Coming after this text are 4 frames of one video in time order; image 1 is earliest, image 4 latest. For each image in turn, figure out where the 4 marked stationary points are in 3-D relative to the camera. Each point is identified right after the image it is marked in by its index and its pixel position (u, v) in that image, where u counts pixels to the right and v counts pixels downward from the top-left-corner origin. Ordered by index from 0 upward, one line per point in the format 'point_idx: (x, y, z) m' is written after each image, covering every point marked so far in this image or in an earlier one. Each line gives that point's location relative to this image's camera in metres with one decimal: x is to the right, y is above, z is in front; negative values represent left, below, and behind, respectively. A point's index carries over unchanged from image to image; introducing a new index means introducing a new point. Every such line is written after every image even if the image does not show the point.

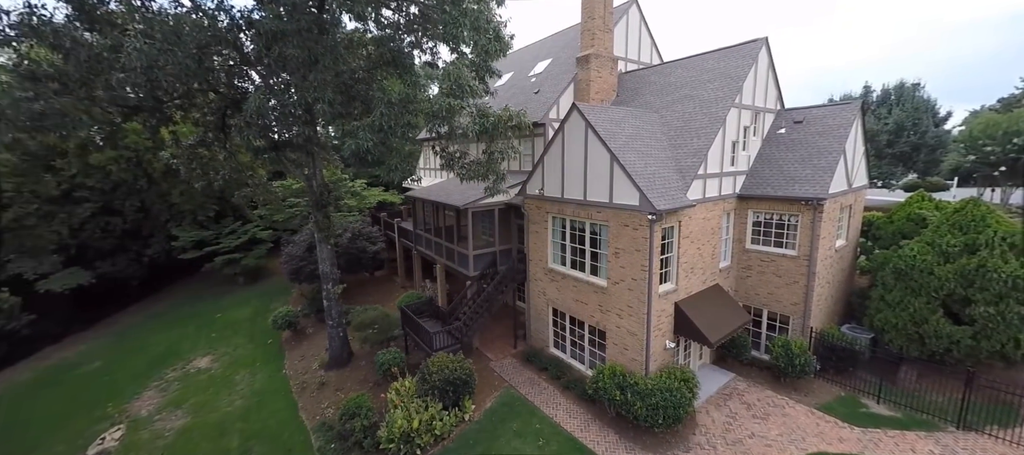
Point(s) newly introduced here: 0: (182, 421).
0: (-13.8, -8.1, +14.9) m
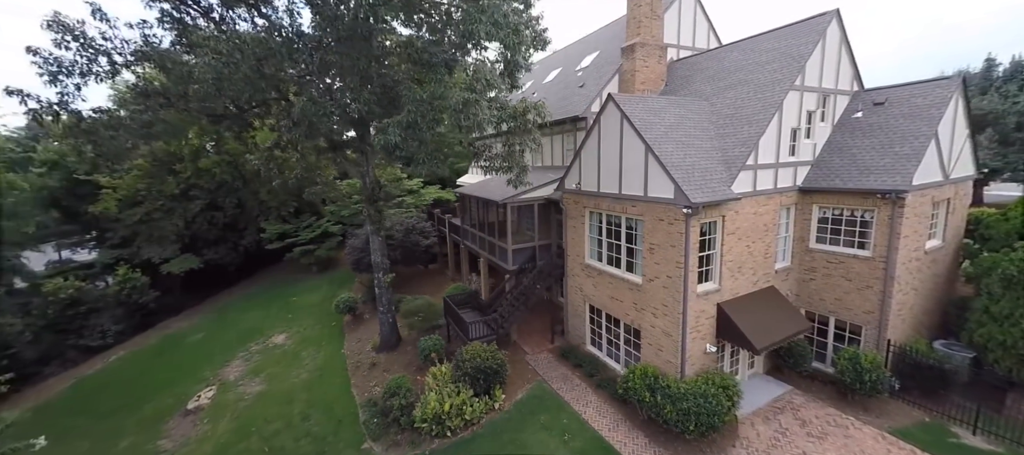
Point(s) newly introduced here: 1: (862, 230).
0: (-12.2, -7.7, +17.1) m
1: (+11.0, -0.1, +11.0) m
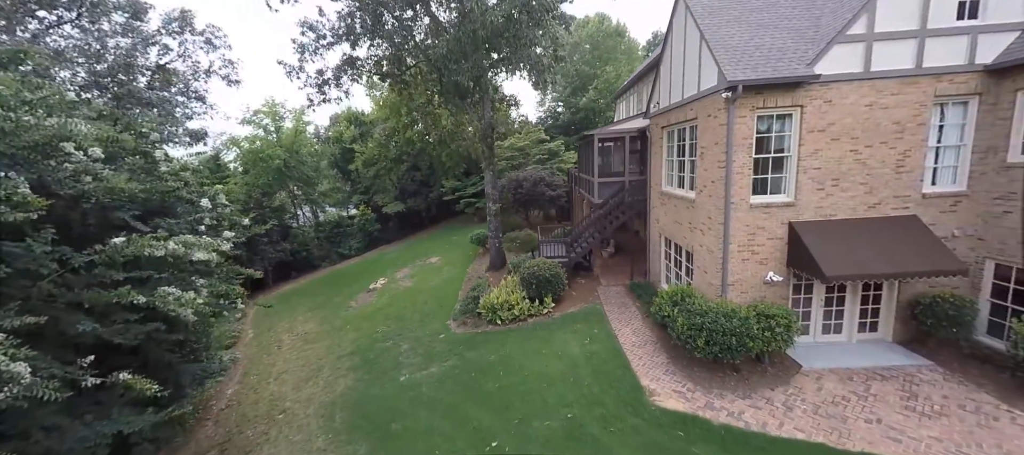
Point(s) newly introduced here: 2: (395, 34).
0: (-6.8, -3.7, +23.2) m
1: (+11.1, +2.0, +6.5) m
2: (-5.8, +9.7, +17.5) m
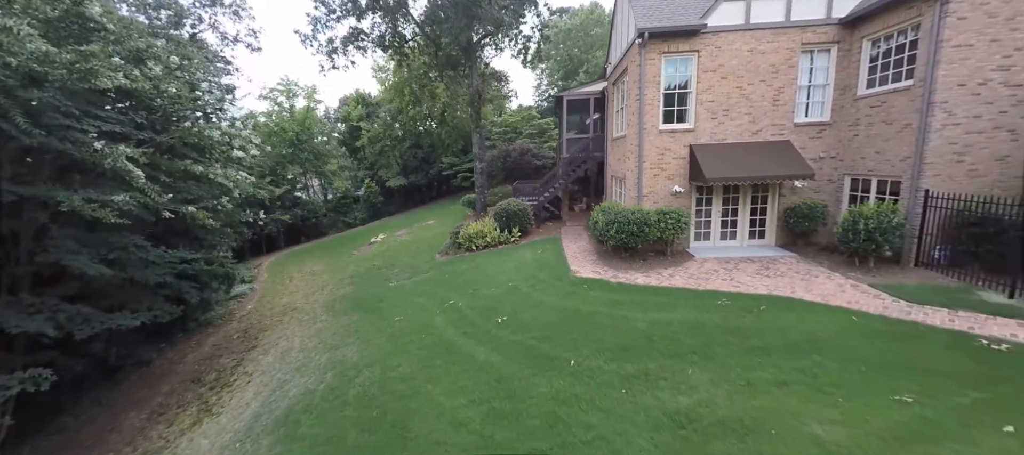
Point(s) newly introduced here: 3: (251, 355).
0: (-7.8, -0.8, +25.9) m
1: (+9.9, +4.3, +8.7) m
2: (-6.6, +12.5, +20.0) m
3: (-8.2, -4.0, +11.1) m
